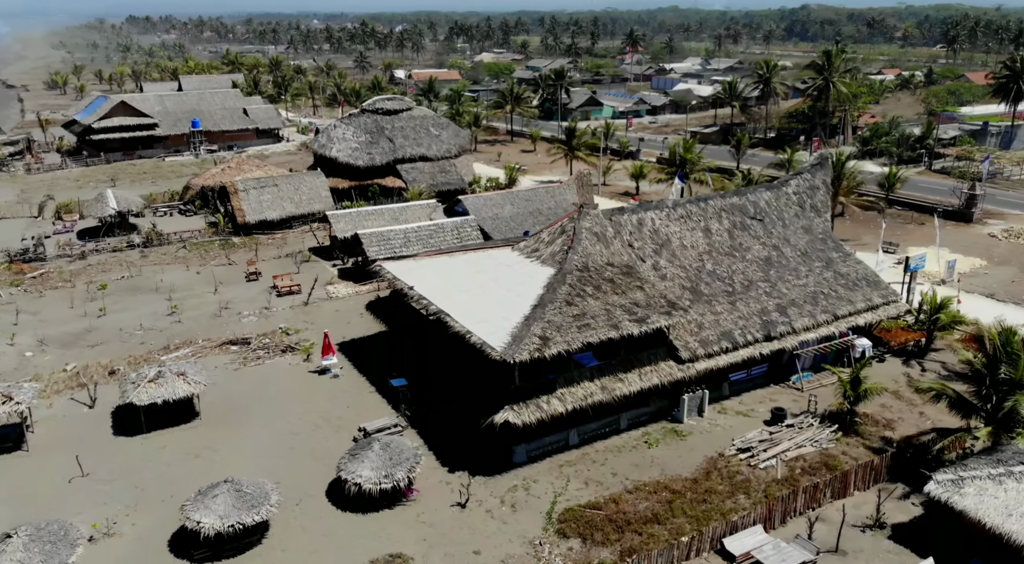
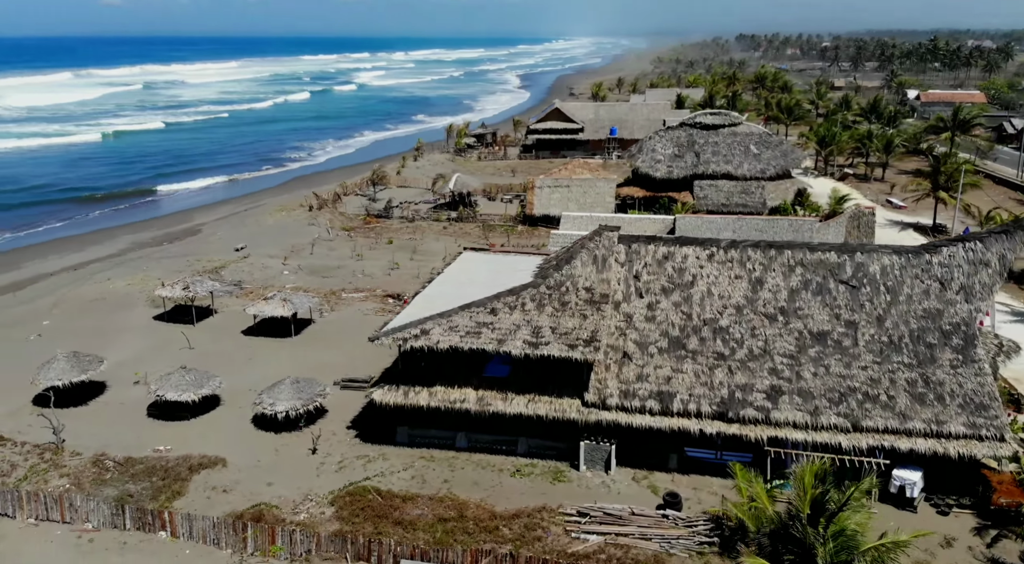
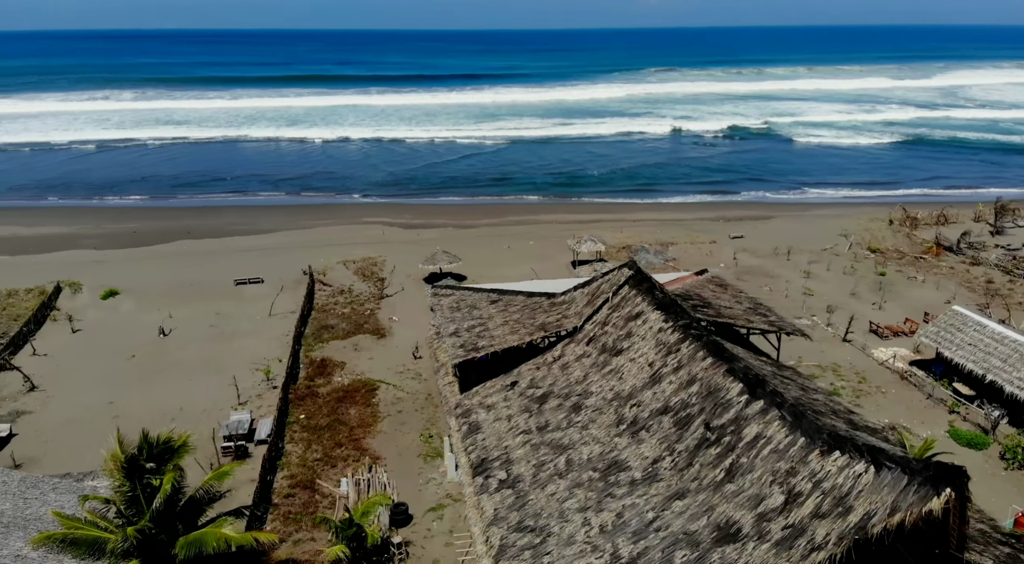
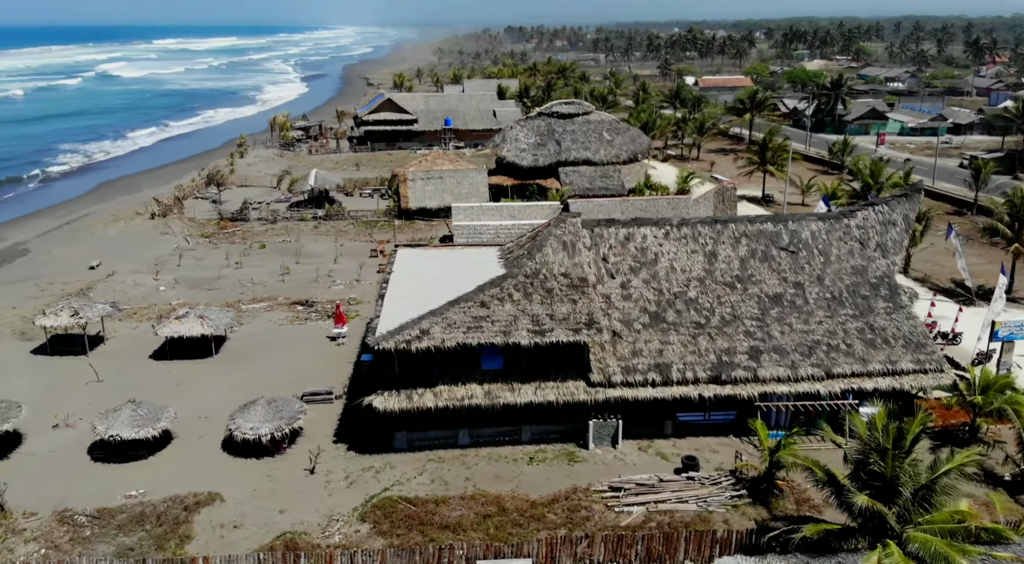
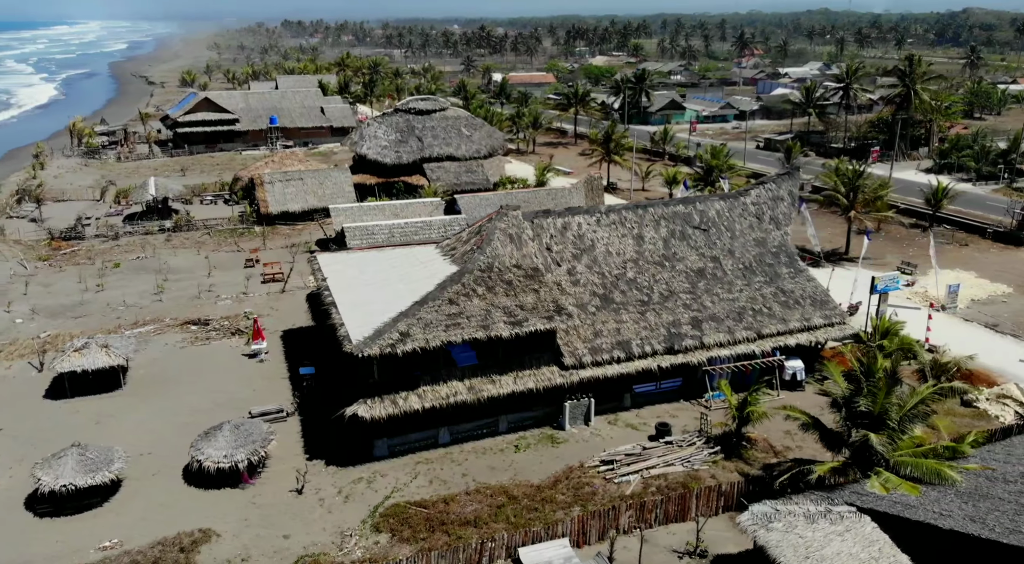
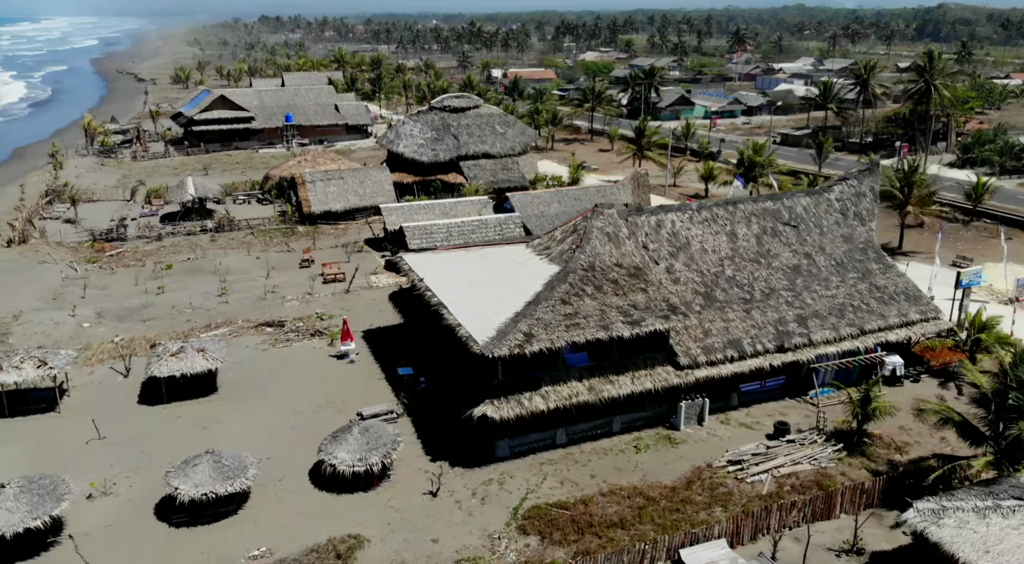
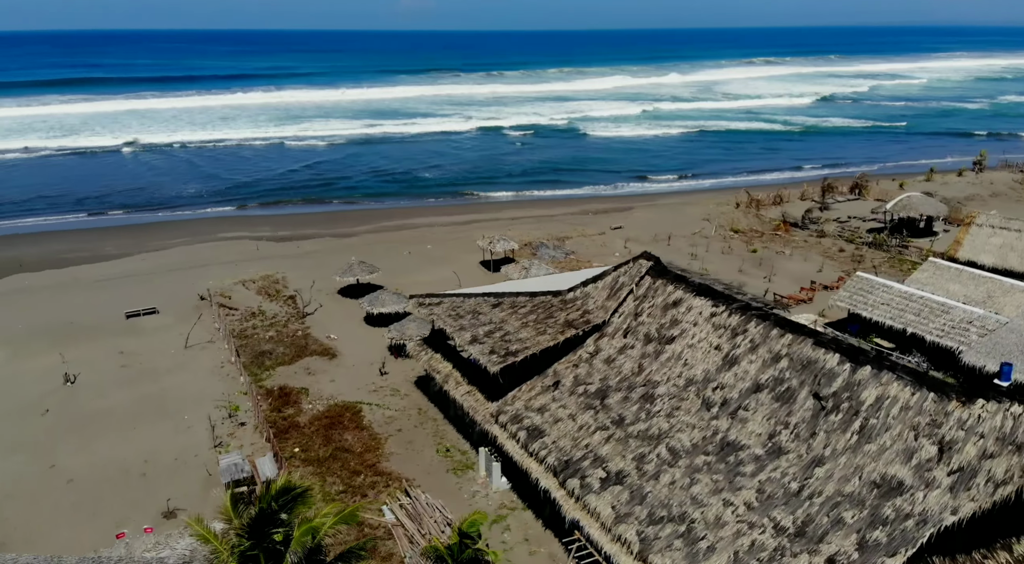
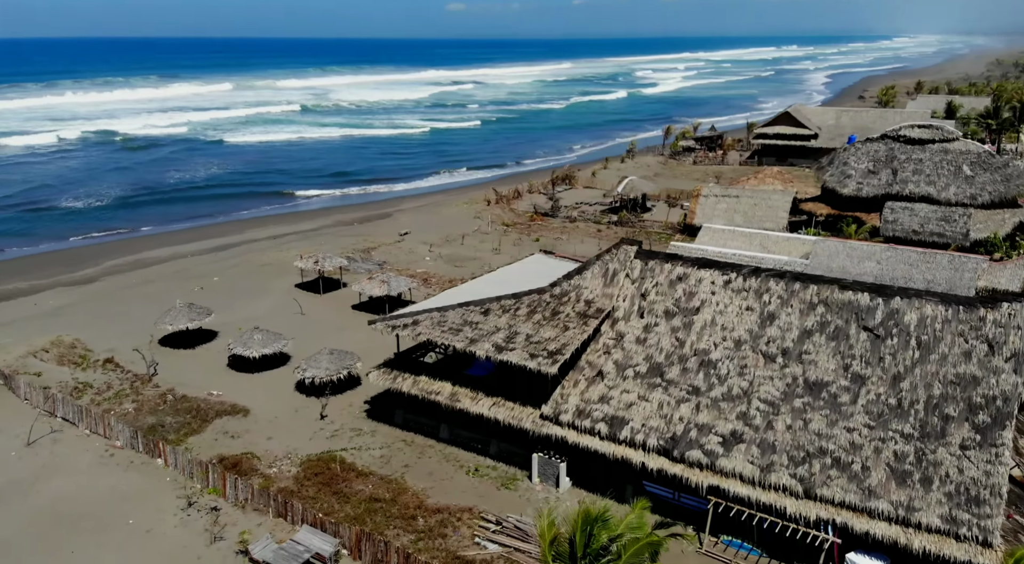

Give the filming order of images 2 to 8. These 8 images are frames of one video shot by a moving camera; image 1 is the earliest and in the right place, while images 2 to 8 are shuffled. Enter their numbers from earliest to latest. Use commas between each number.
6, 5, 4, 2, 8, 7, 3
